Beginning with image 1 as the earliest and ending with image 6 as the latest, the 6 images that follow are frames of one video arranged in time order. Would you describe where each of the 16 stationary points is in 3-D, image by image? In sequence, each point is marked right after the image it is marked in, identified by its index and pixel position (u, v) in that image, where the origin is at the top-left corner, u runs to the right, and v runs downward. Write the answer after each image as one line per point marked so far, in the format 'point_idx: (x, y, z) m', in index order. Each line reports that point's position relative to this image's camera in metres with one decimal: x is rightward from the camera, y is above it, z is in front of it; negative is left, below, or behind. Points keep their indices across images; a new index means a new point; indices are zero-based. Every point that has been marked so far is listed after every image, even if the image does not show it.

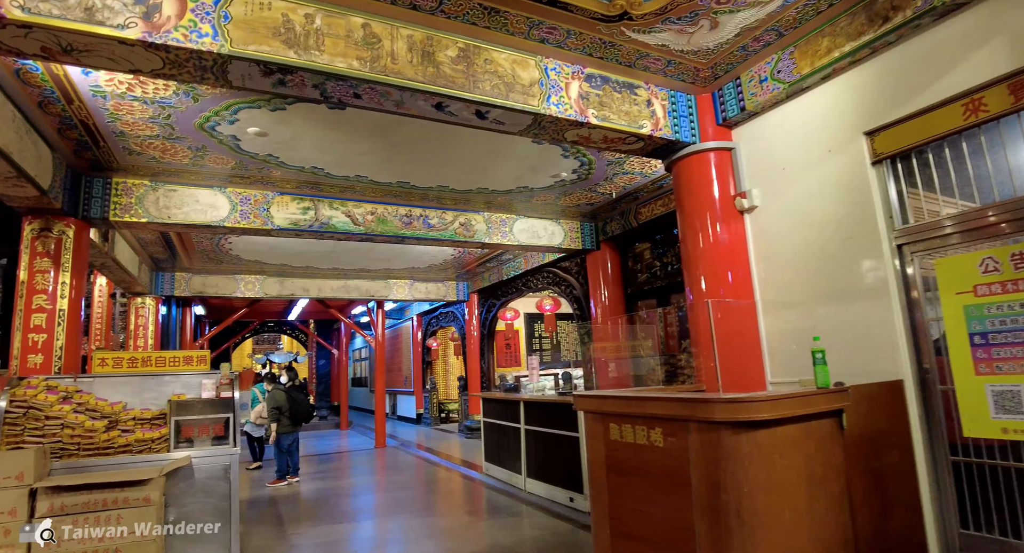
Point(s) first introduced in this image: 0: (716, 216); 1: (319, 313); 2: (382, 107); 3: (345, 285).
0: (+1.5, +0.4, +3.9) m
1: (-4.5, -0.8, +12.9) m
2: (-0.7, +0.9, +3.0) m
3: (-2.8, -0.2, +9.3) m
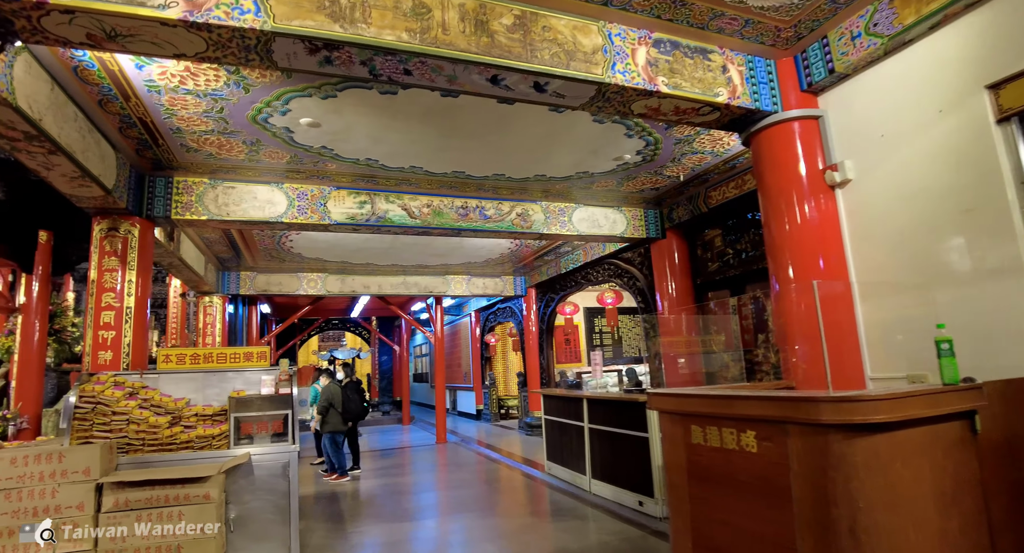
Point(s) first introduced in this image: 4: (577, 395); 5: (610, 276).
0: (+1.9, +0.5, +3.5) m
1: (-3.1, -0.8, +13.1) m
2: (-0.4, +1.0, +2.8) m
3: (-1.8, -0.1, +9.3) m
4: (+0.7, -1.2, +5.6) m
5: (+1.4, 0.0, +7.6) m
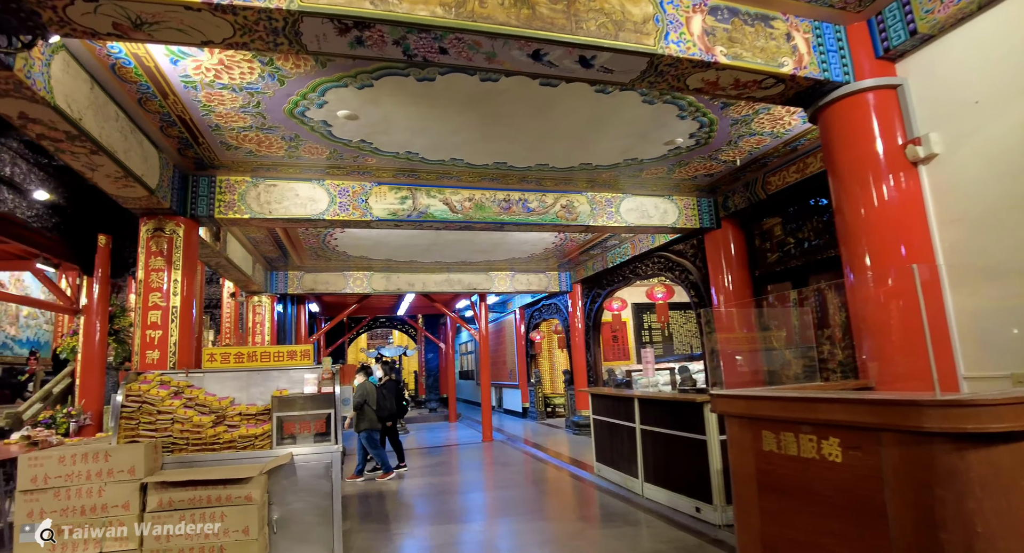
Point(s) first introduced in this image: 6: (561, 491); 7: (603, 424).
0: (+2.1, +0.6, +3.1) m
1: (-2.1, -0.7, +13.1) m
2: (-0.2, +1.0, +2.6) m
3: (-1.1, 0.0, +9.2) m
4: (+1.1, -1.2, +5.4) m
5: (+2.0, +0.1, +7.2) m
6: (+0.5, -2.3, +5.9) m
7: (+1.0, -1.6, +6.0) m
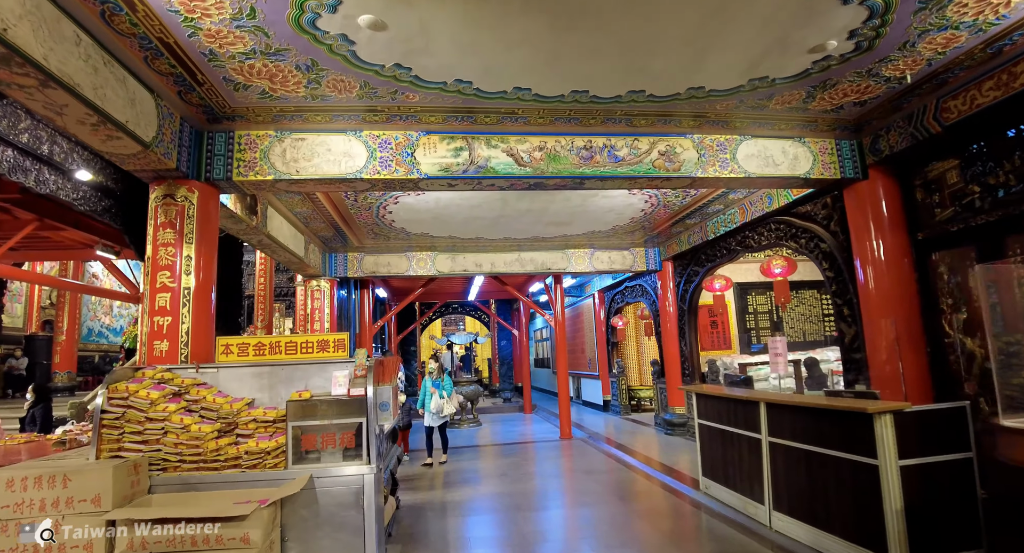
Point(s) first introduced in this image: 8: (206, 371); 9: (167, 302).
0: (+2.4, +0.8, +1.8) m
1: (-0.3, -0.3, +12.2) m
2: (+0.1, +1.2, +1.6) m
3: (+0.1, +0.3, +8.2) m
4: (+1.8, -0.9, +4.1) m
5: (+2.9, +0.4, +5.9) m
6: (+1.3, -2.0, +4.8) m
7: (+1.7, -1.3, +4.8) m
8: (-1.9, -0.6, +3.4) m
9: (-2.2, -0.2, +3.6) m
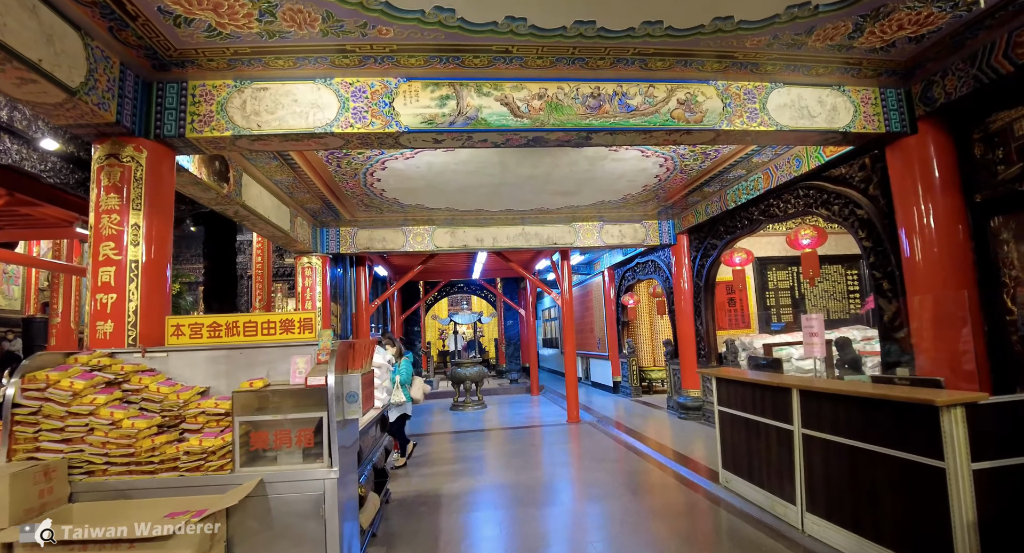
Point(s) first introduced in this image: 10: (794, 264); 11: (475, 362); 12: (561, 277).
0: (+2.4, +0.9, +1.2) m
1: (-0.2, +0.1, +11.7) m
2: (0.0, +1.3, +1.0) m
3: (+0.1, +0.6, +7.7) m
4: (+1.8, -0.7, +3.6) m
5: (+2.9, +0.7, +5.3) m
6: (+1.3, -1.8, +4.3) m
7: (+1.7, -1.1, +4.3) m
8: (-1.9, -0.4, +2.9) m
9: (-2.3, 0.0, +3.1) m
10: (+4.4, +0.2, +8.5) m
11: (-0.7, -1.6, +10.6) m
12: (+0.8, 0.0, +8.5) m
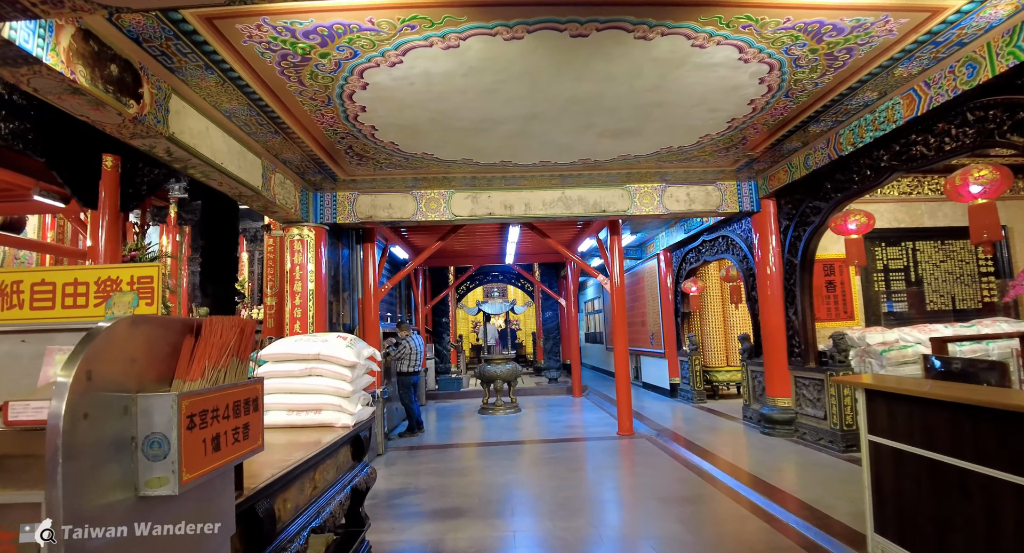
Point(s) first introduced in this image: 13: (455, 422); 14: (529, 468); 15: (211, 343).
0: (+2.3, +1.1, -0.5) m
1: (+0.5, +0.4, +10.2) m
2: (-0.1, +1.5, -0.5) m
3: (+0.6, +0.9, +6.1) m
4: (+1.9, -0.5, +2.0) m
5: (+3.1, +0.9, +3.6) m
6: (+1.4, -1.6, +2.7) m
7: (+1.9, -0.9, +2.7) m
8: (-1.8, -0.2, +1.6) m
9: (-2.2, +0.2, +1.8) m
10: (+4.8, +0.5, +6.7) m
11: (-0.1, -1.4, +9.1) m
12: (+1.2, +0.3, +7.0) m
13: (-0.8, -2.1, +8.1) m
14: (+0.1, -1.8, +5.3) m
15: (-0.7, -0.2, +1.3) m
